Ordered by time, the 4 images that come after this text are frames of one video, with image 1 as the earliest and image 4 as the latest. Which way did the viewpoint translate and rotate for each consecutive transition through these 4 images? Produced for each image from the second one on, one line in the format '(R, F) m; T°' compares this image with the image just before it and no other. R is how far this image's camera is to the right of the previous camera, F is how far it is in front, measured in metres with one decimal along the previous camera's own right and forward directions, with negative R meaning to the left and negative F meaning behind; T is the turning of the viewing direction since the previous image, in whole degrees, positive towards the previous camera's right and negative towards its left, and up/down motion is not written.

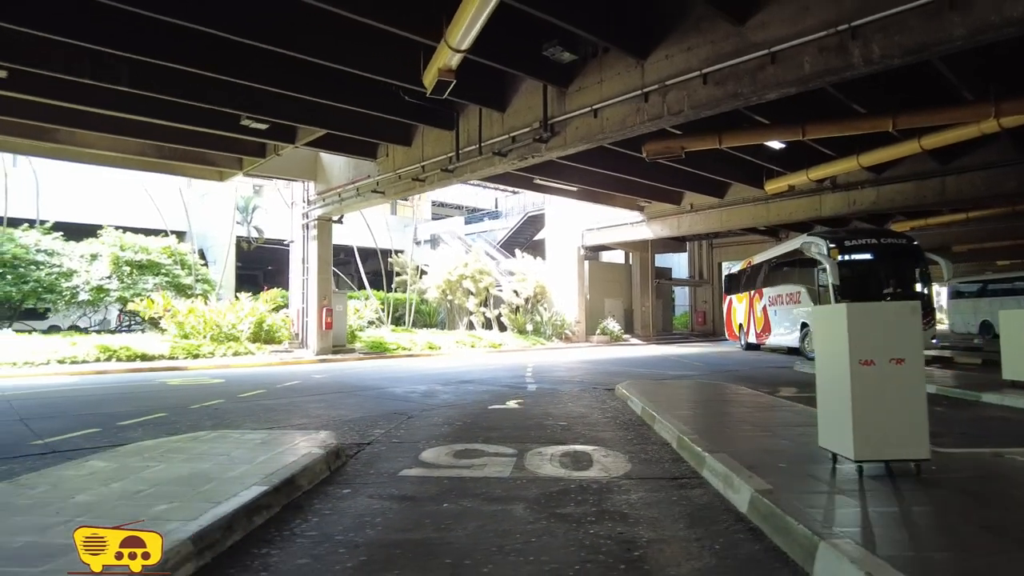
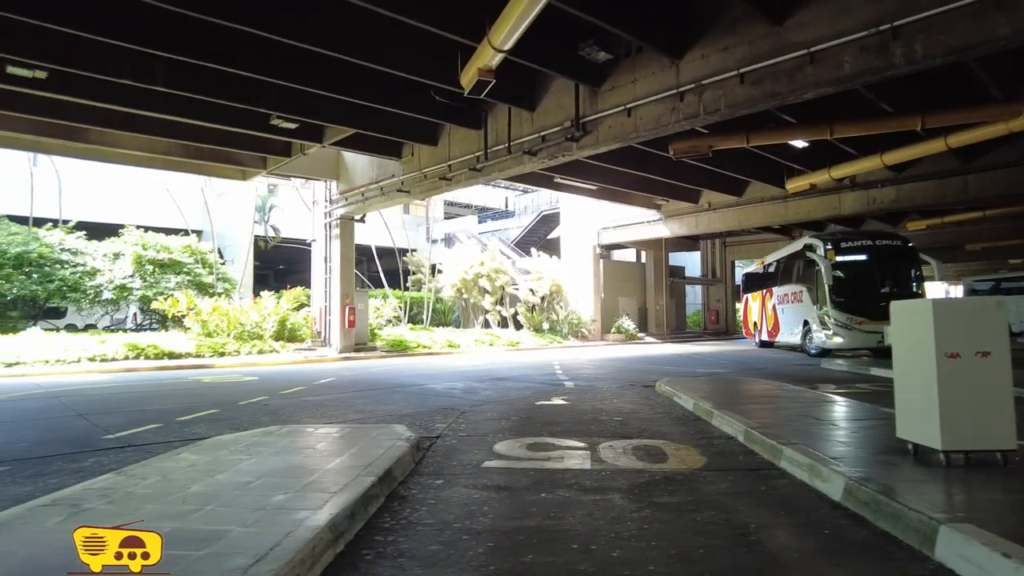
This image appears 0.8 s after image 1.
(-0.6, -0.1) m; 0°
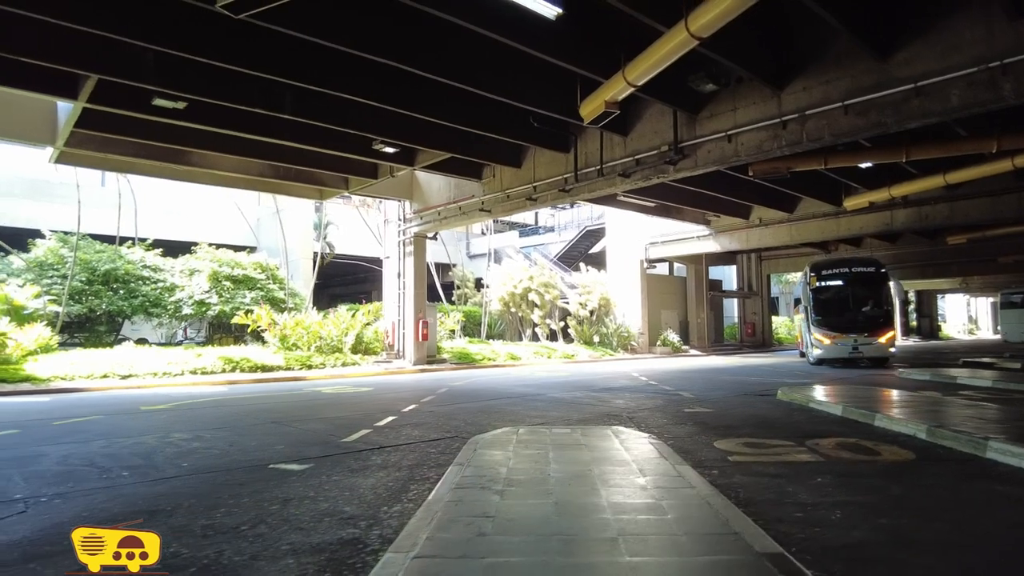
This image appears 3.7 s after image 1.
(-2.2, -0.9) m; 0°
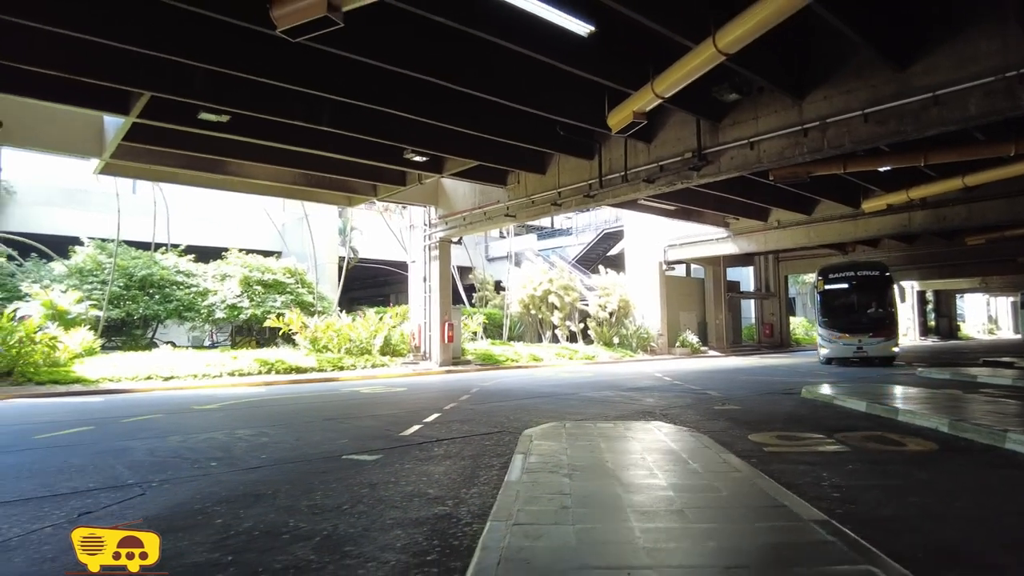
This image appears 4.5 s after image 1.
(-0.4, -0.5) m; -1°
